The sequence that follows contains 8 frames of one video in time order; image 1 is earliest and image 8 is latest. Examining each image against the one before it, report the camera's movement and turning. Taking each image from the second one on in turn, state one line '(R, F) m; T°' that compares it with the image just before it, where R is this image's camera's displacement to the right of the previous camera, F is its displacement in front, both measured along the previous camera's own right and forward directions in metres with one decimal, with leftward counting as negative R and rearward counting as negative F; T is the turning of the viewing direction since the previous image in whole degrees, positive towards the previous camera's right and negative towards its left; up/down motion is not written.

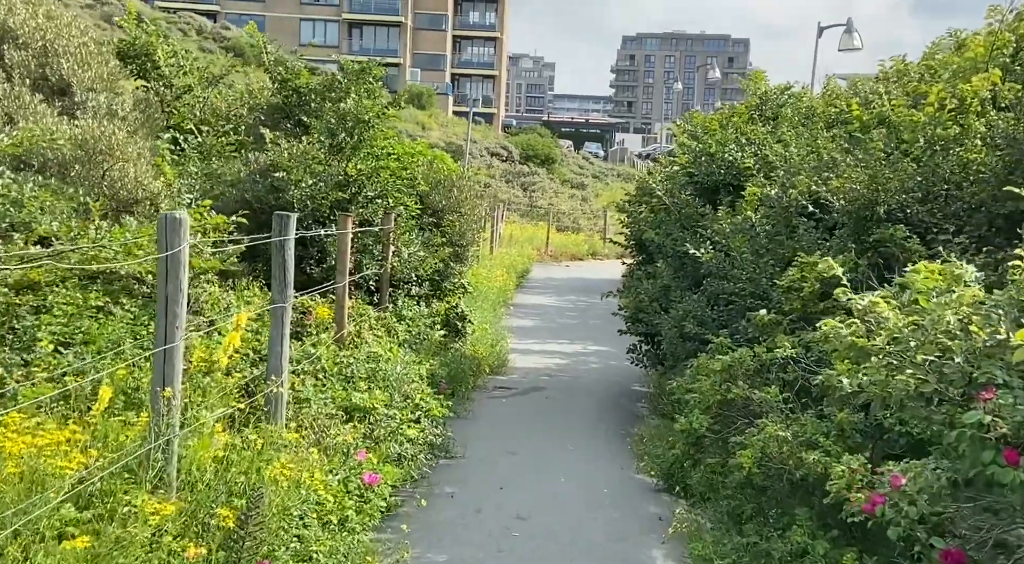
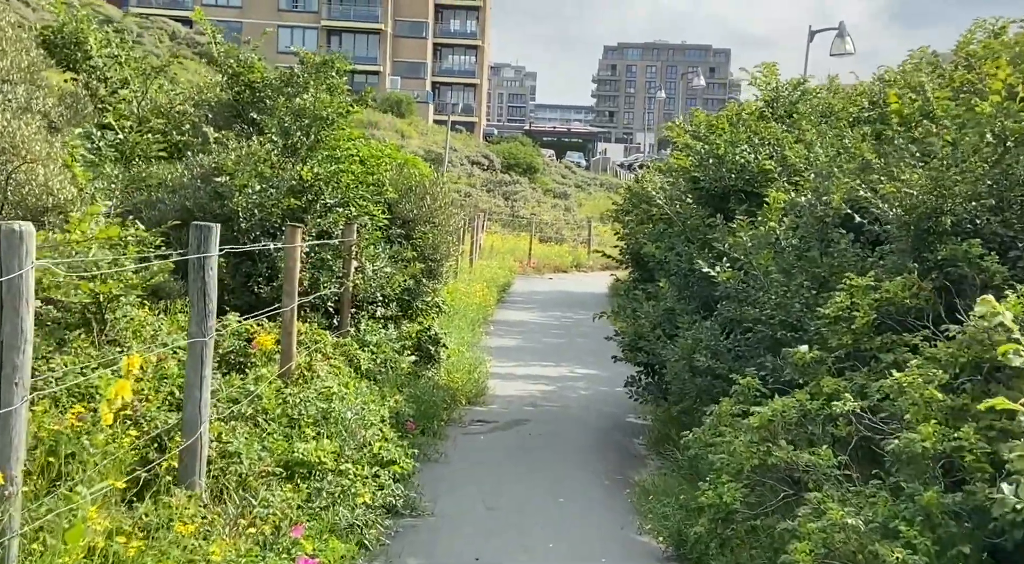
(0.0, +1.4) m; +1°
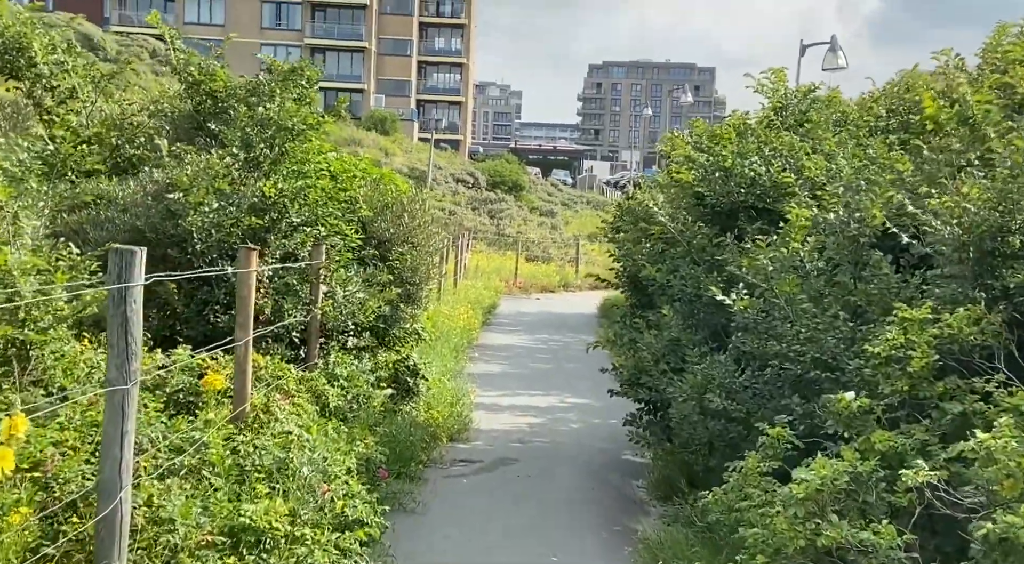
(0.0, +0.9) m; +1°
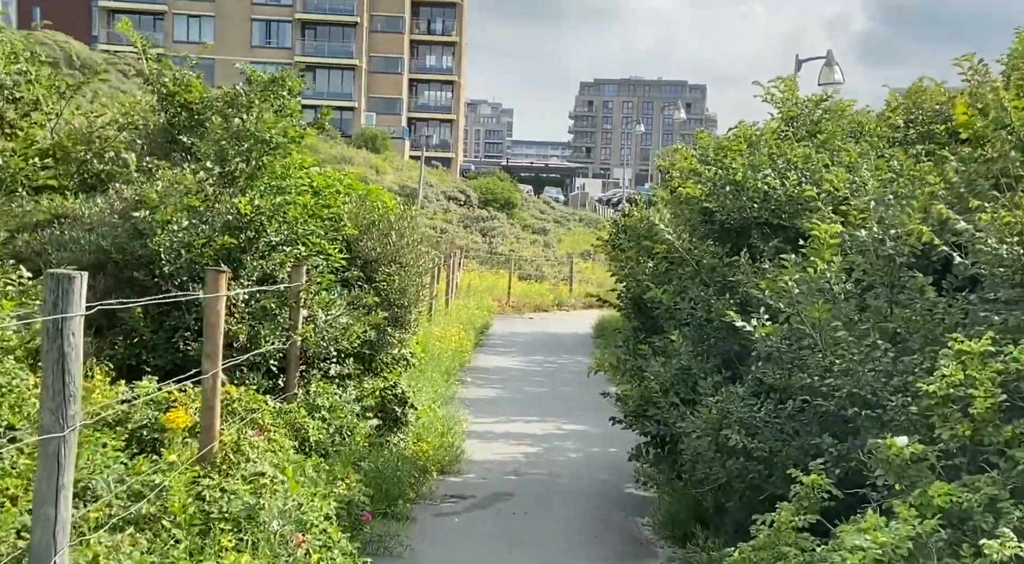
(0.0, +0.6) m; 0°
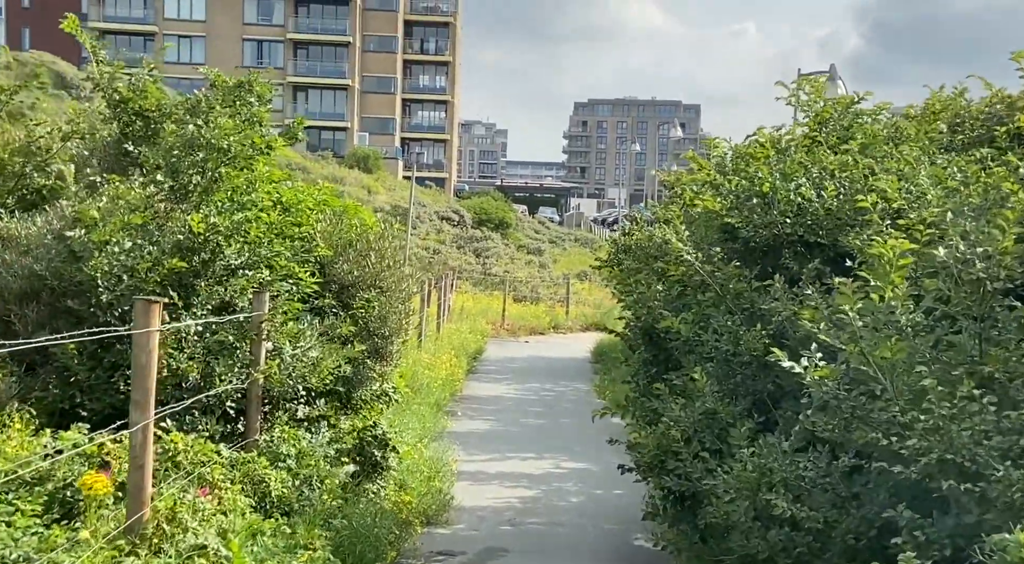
(0.0, +1.1) m; 0°
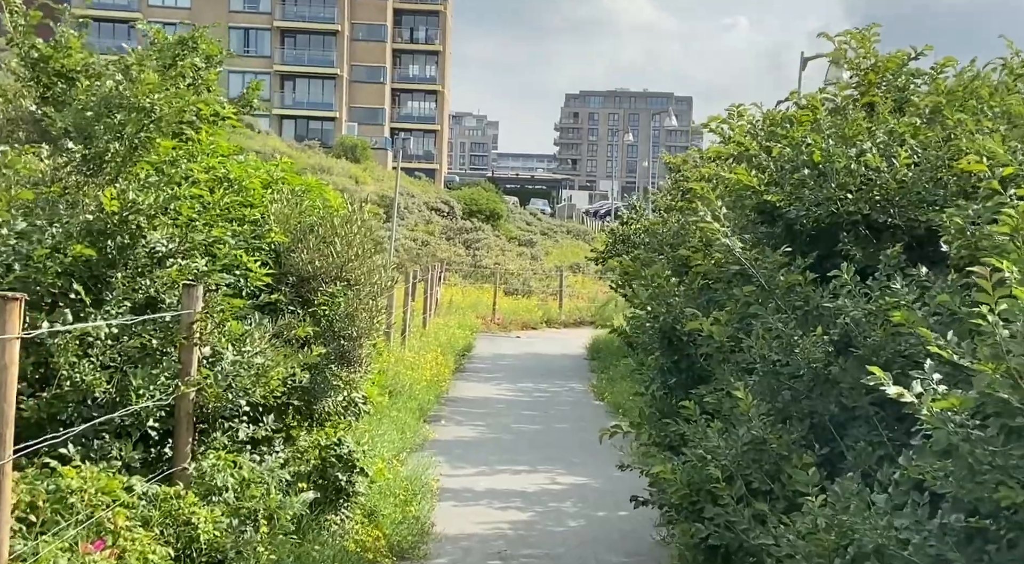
(0.0, +1.4) m; 0°
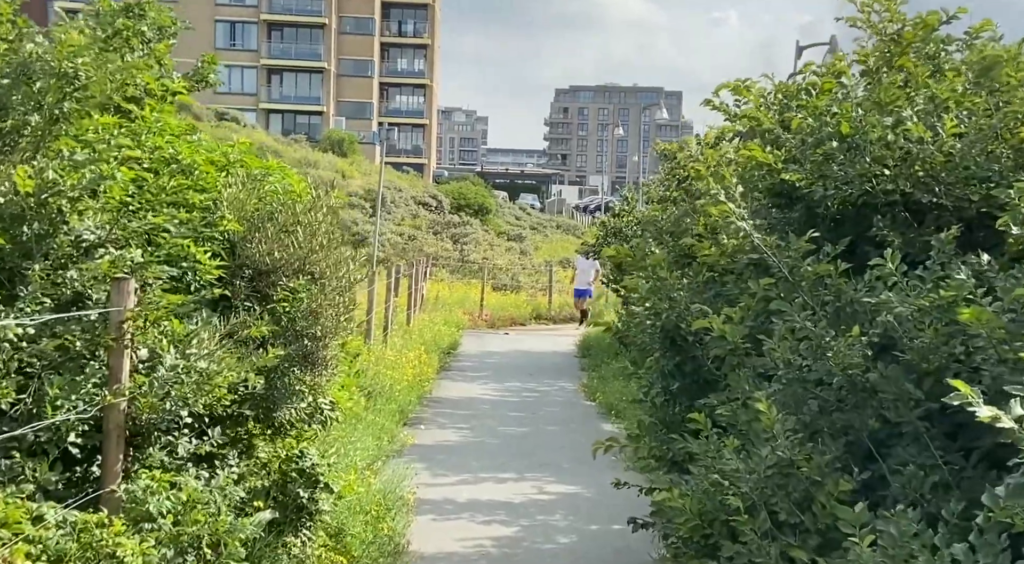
(0.0, +0.8) m; 0°
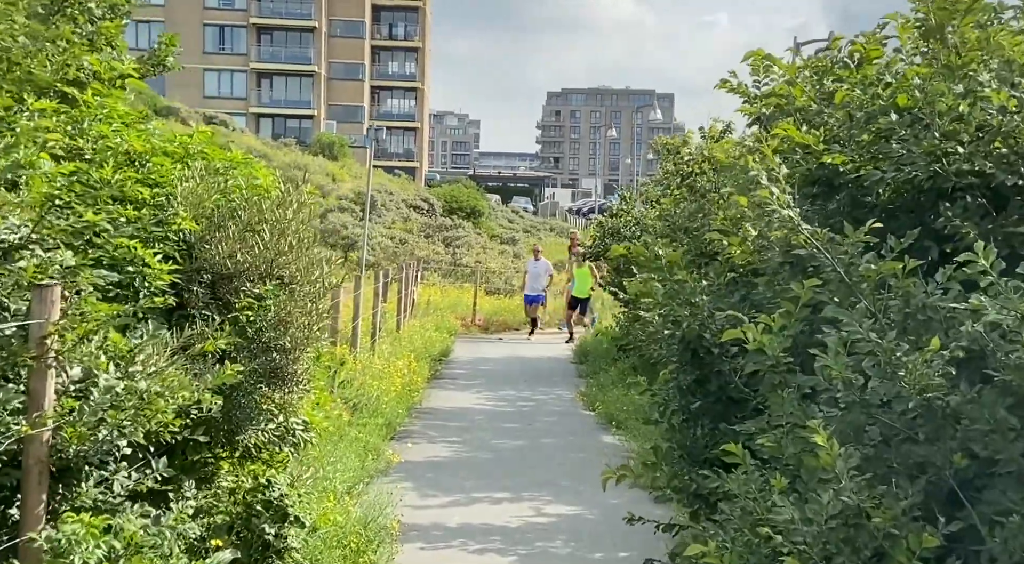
(0.0, +0.8) m; 0°
